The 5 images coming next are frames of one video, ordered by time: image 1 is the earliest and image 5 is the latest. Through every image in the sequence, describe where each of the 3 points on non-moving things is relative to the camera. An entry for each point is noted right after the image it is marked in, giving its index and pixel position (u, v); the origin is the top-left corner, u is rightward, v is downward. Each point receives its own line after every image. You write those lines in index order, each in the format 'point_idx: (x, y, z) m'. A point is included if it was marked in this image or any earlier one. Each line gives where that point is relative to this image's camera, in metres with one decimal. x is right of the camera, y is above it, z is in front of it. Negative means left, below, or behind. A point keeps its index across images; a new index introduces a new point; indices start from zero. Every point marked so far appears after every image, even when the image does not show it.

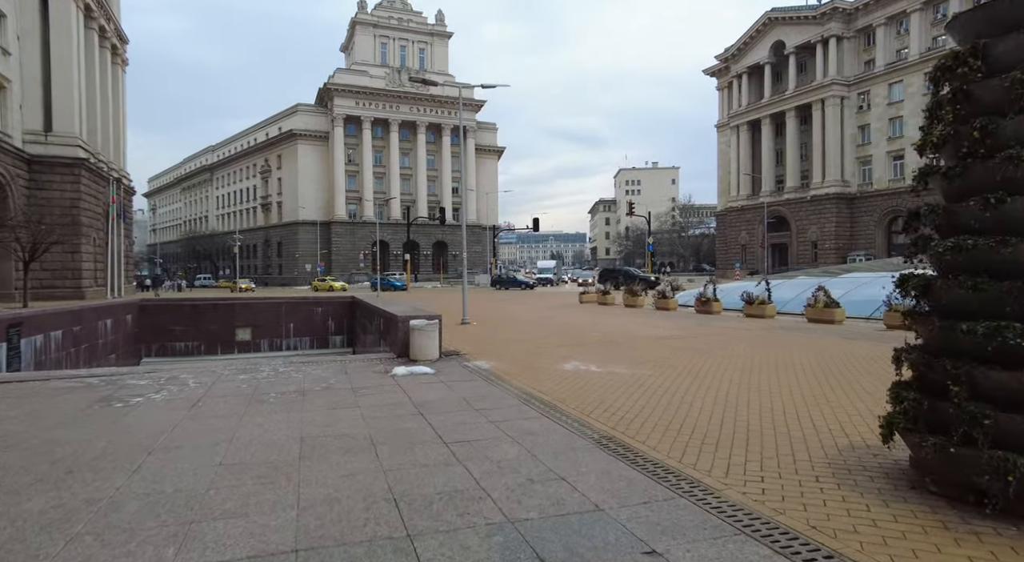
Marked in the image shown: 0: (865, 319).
0: (+10.7, -1.2, +17.1) m
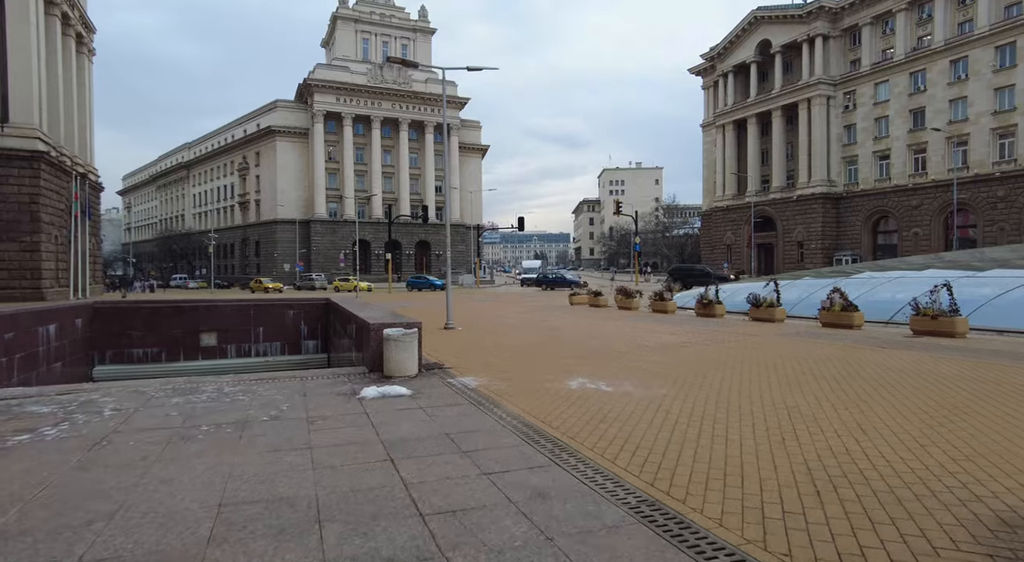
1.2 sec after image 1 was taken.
0: (+10.4, -1.2, +15.8) m
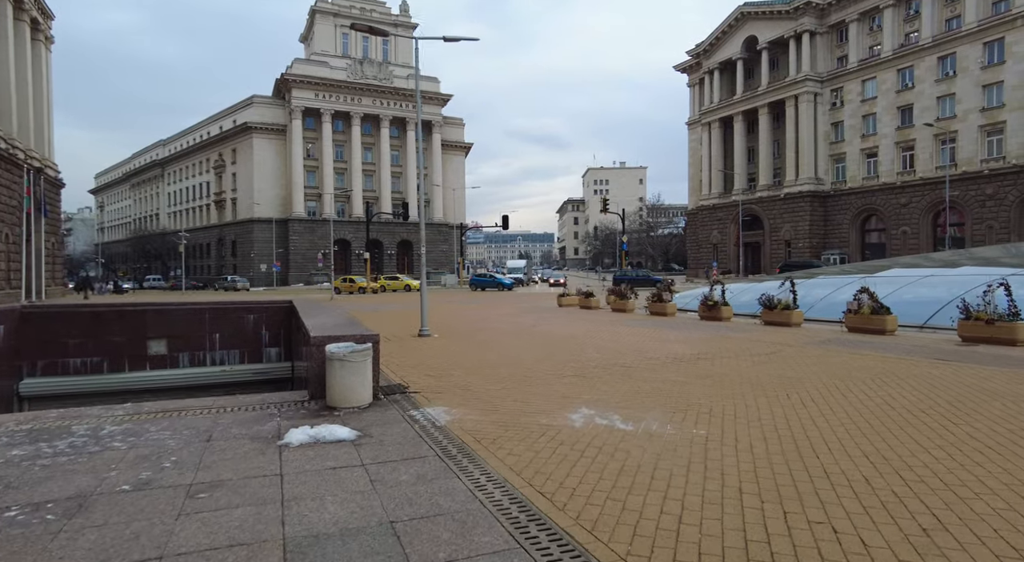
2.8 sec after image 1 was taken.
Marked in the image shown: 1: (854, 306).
0: (+10.0, -1.2, +13.8) m
1: (+8.7, -0.6, +14.2) m
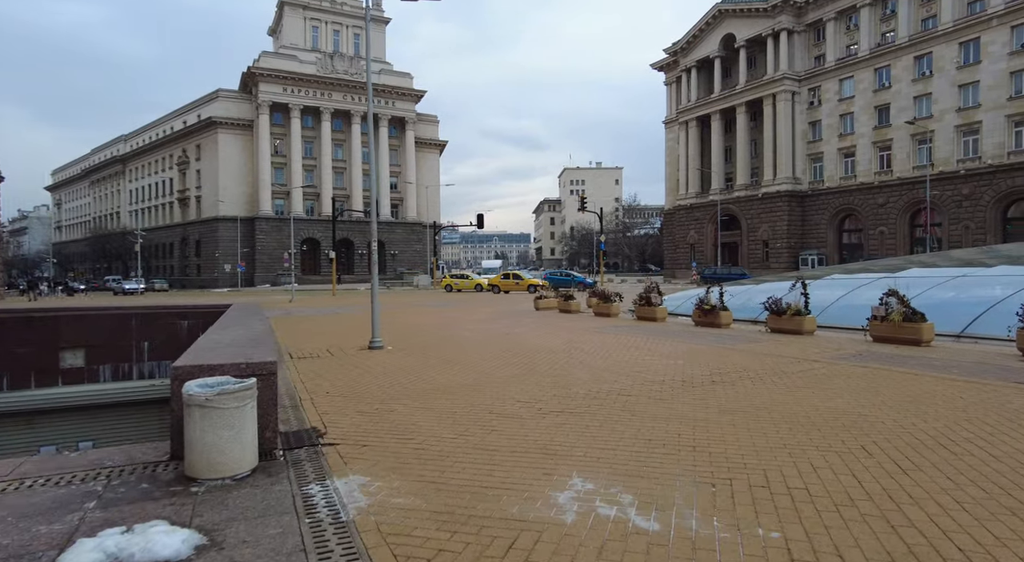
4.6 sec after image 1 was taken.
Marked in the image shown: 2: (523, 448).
0: (+9.3, -1.2, +11.8) m
1: (+8.0, -0.7, +12.2) m
2: (+0.1, -1.6, +5.5) m
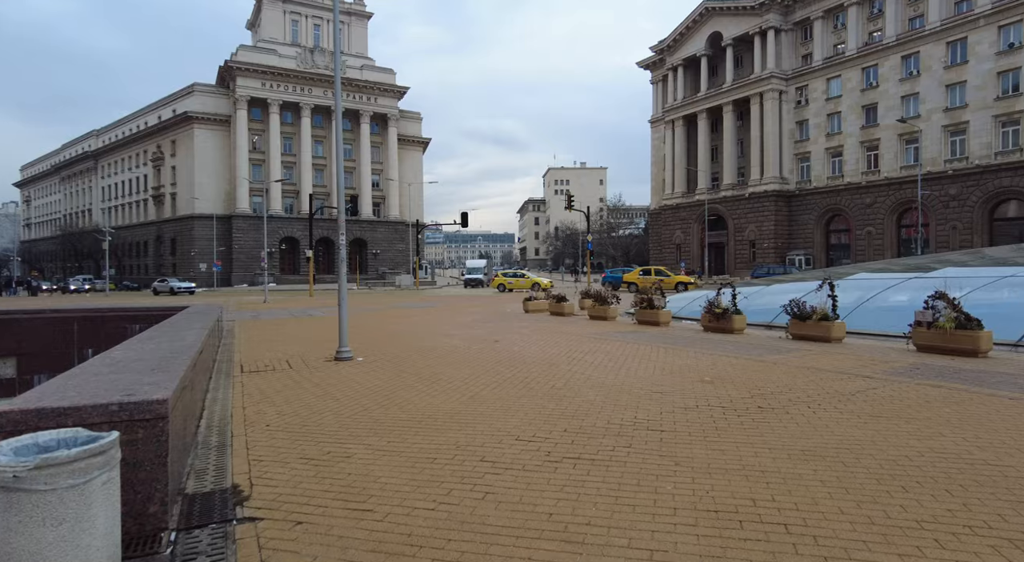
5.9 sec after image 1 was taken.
0: (+9.1, -1.2, +10.3) m
1: (+7.8, -0.7, +10.6) m
2: (+0.2, -1.6, +3.8) m
